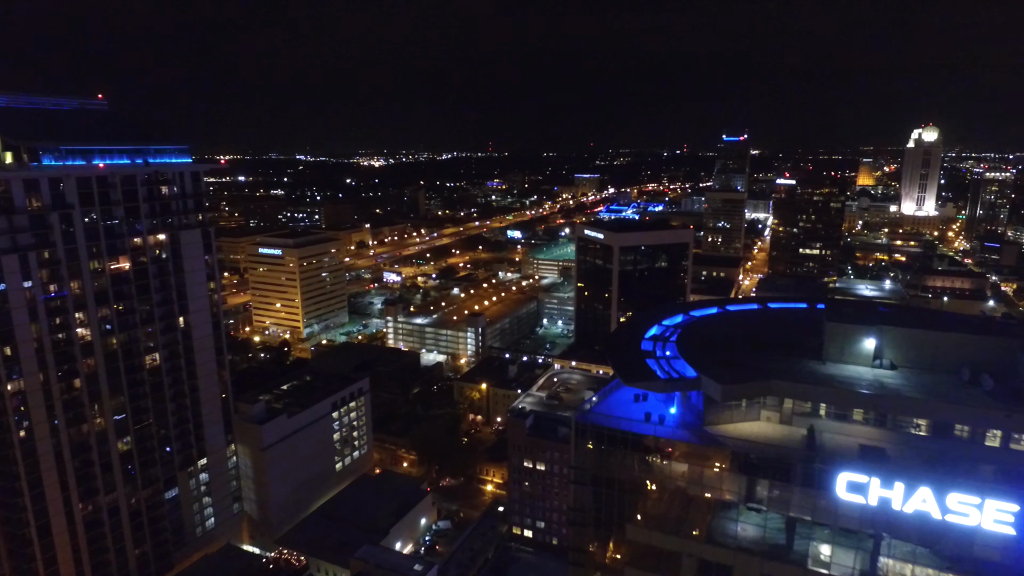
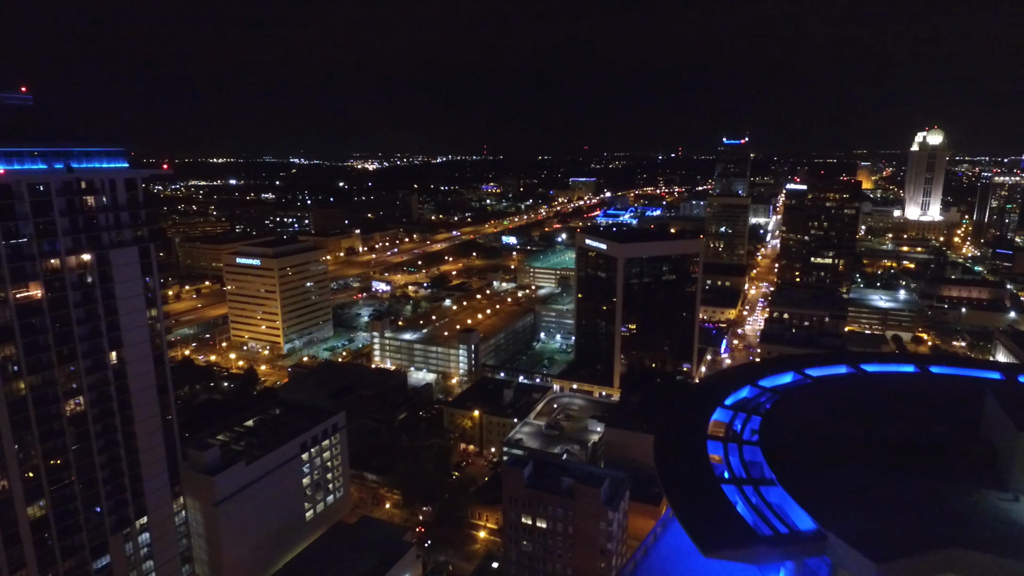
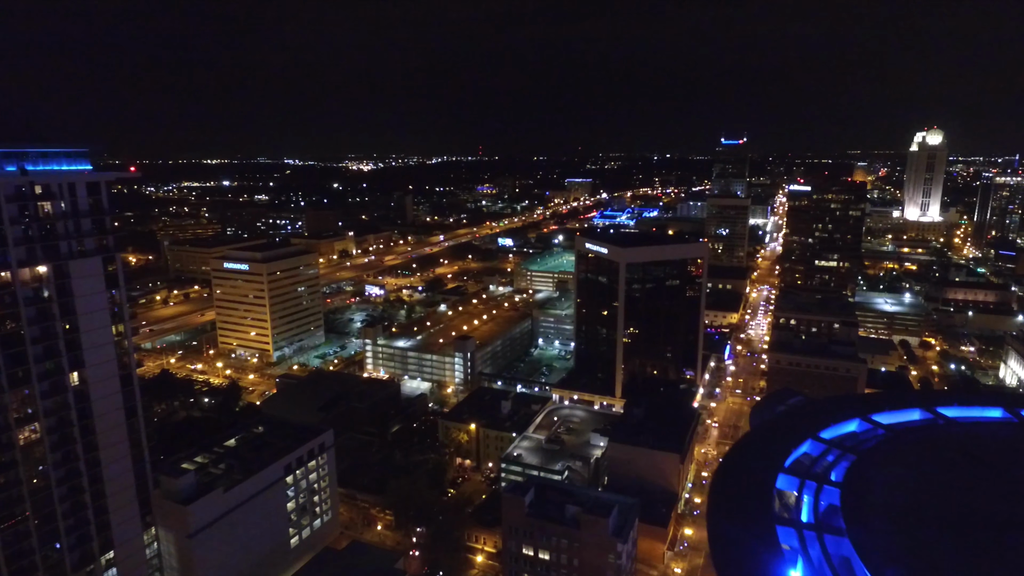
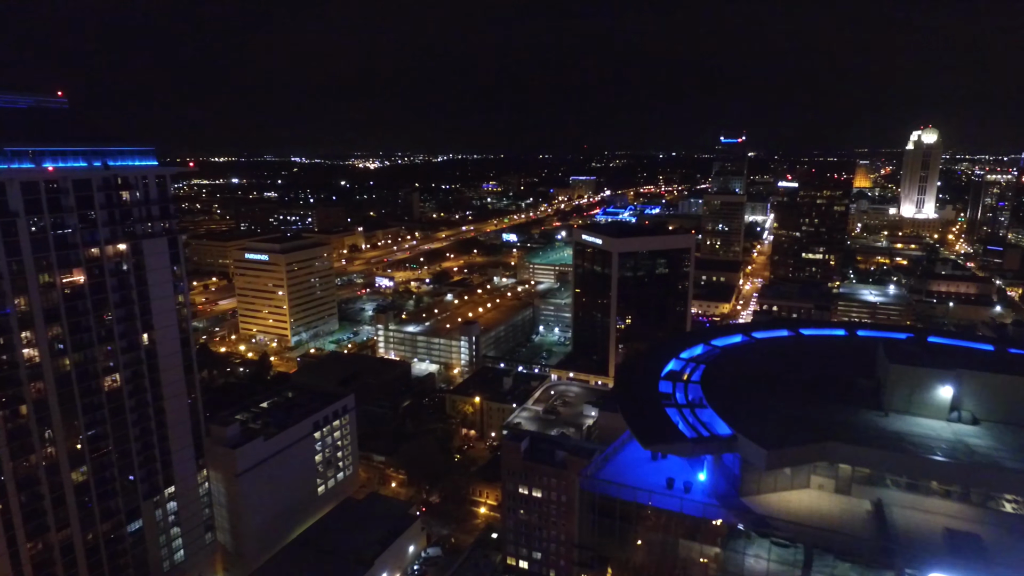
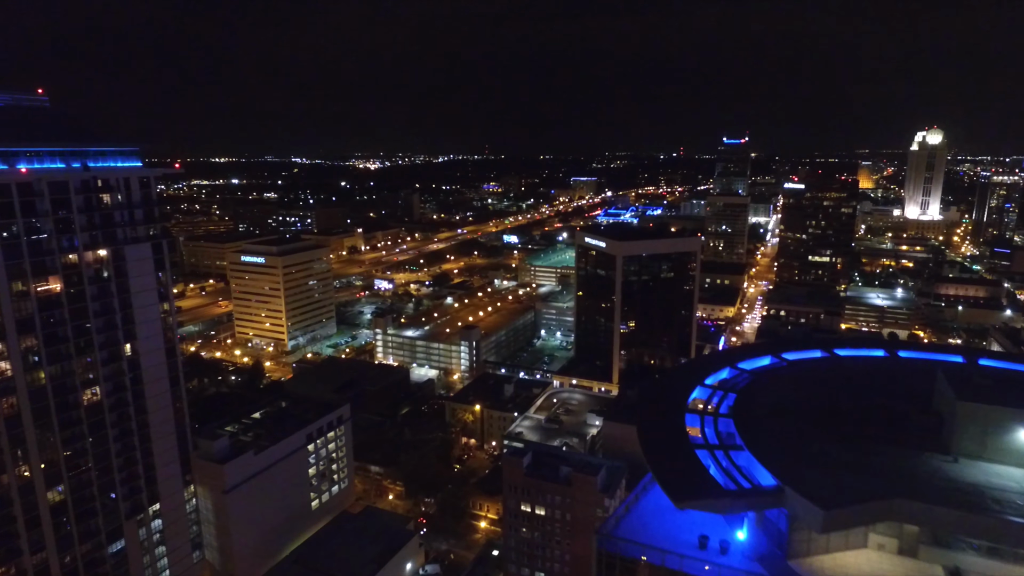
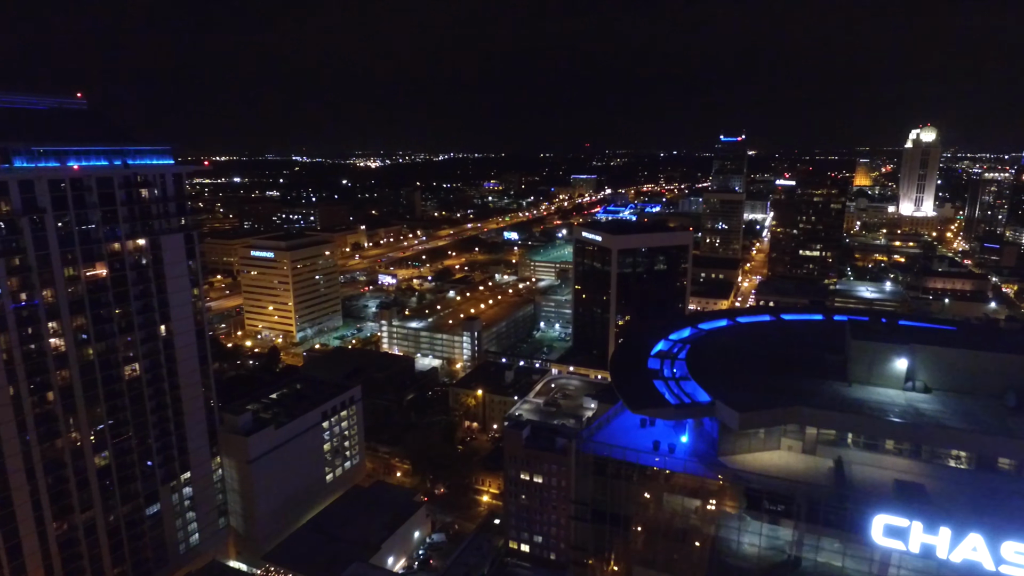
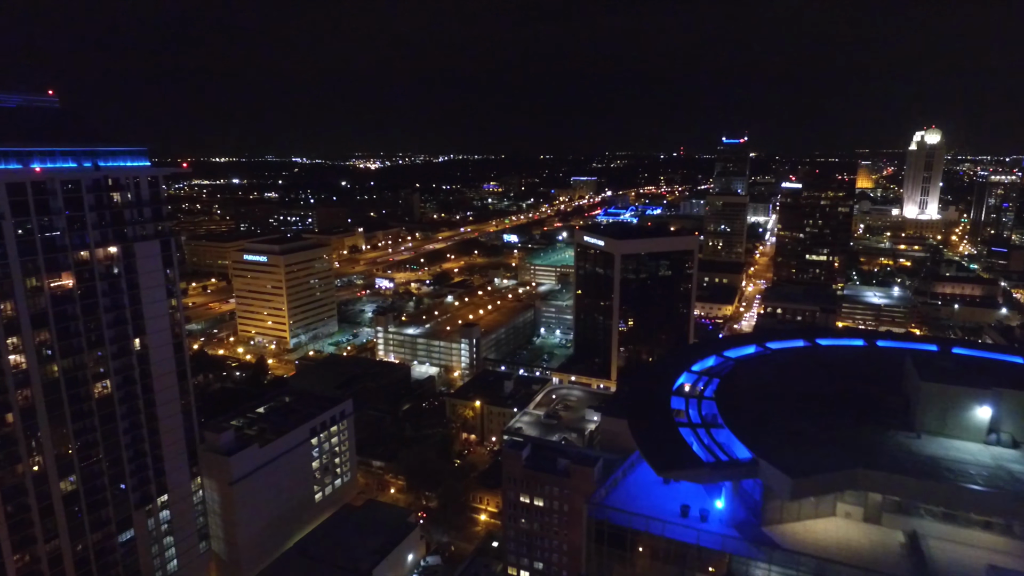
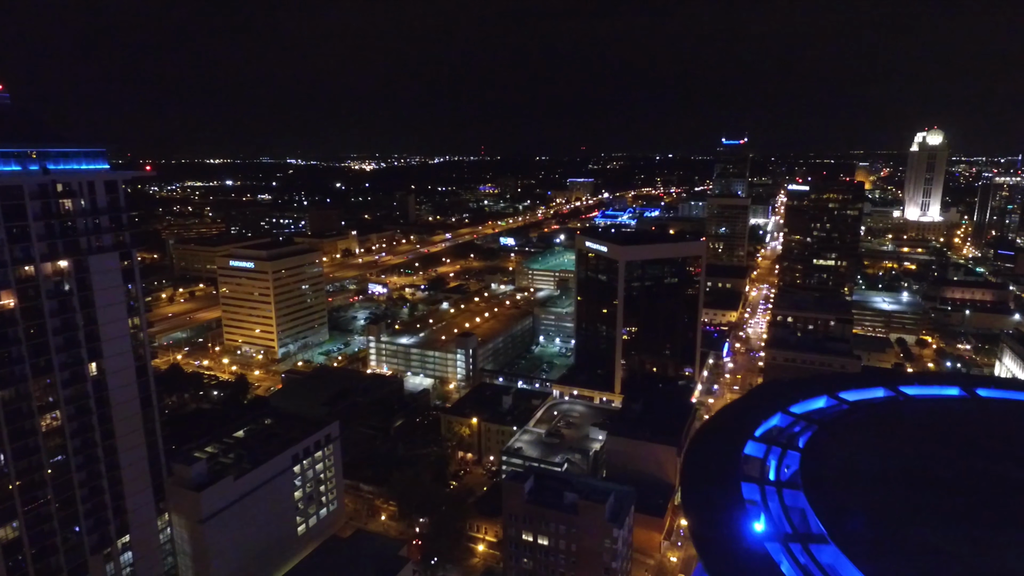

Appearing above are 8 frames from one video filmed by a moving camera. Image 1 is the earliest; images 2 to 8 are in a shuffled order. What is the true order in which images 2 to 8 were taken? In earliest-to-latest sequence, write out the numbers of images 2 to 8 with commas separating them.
6, 4, 7, 5, 2, 8, 3
